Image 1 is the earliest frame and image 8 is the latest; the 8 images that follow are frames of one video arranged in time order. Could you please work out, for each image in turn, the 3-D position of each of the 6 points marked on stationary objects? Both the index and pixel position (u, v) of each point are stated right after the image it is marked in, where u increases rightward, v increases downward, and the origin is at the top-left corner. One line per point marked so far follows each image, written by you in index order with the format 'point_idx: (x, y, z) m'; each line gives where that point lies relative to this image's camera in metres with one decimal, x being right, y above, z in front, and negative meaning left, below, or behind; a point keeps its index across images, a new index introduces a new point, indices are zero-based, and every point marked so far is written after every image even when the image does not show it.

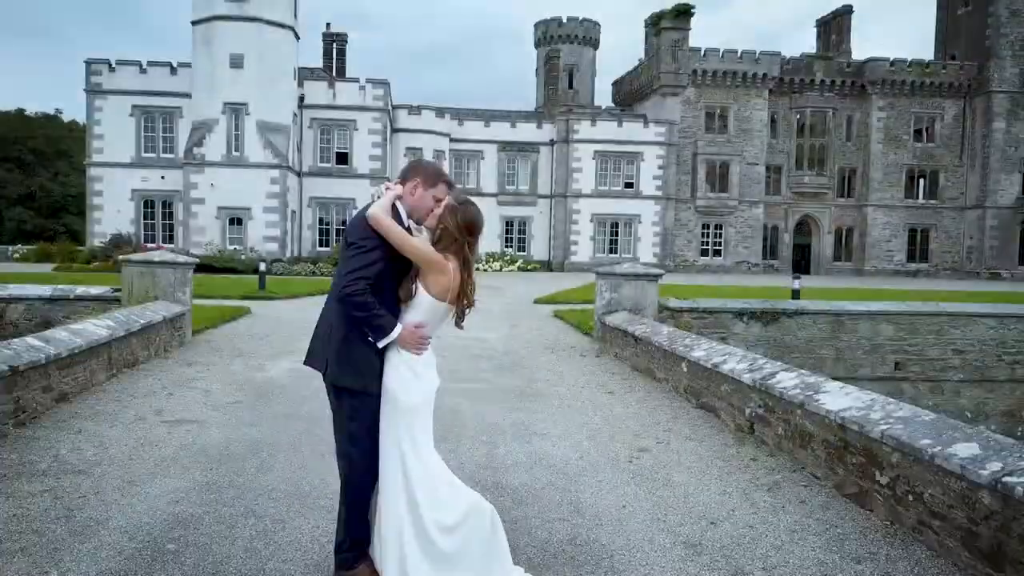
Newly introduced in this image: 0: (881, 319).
0: (+3.4, -0.2, +7.7) m
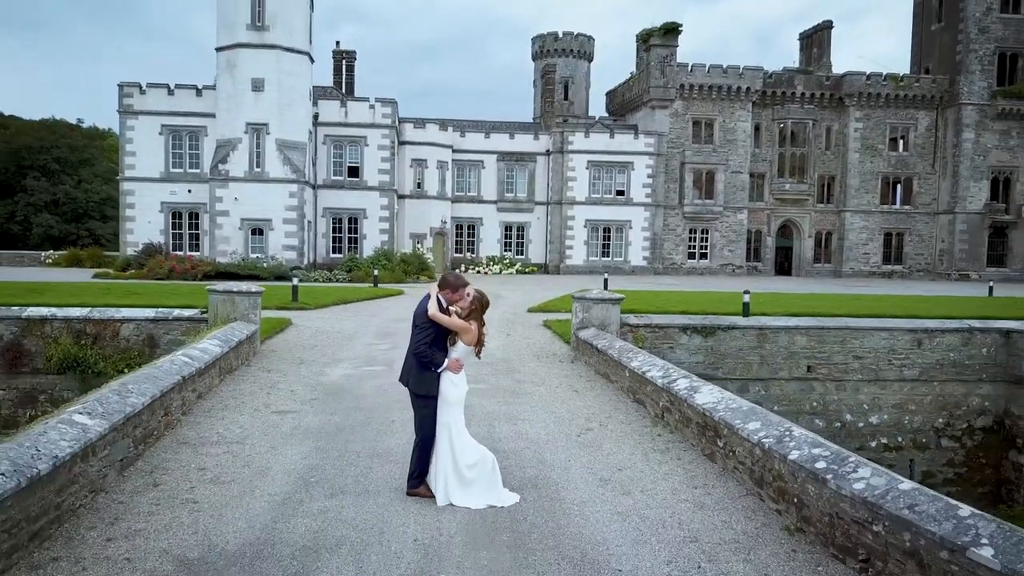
0: (+3.4, -0.5, +9.8) m
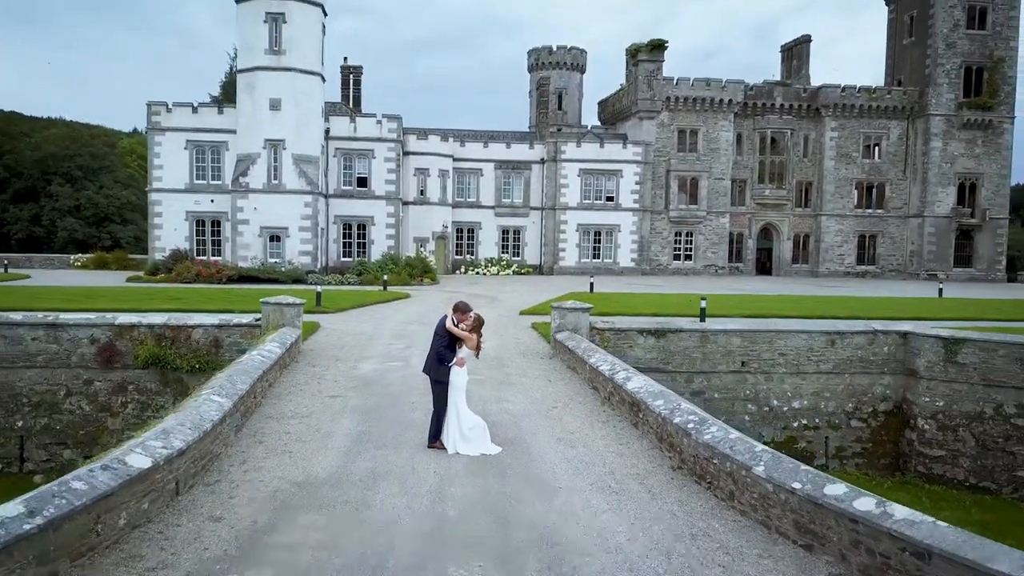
0: (+3.2, -0.6, +12.2) m
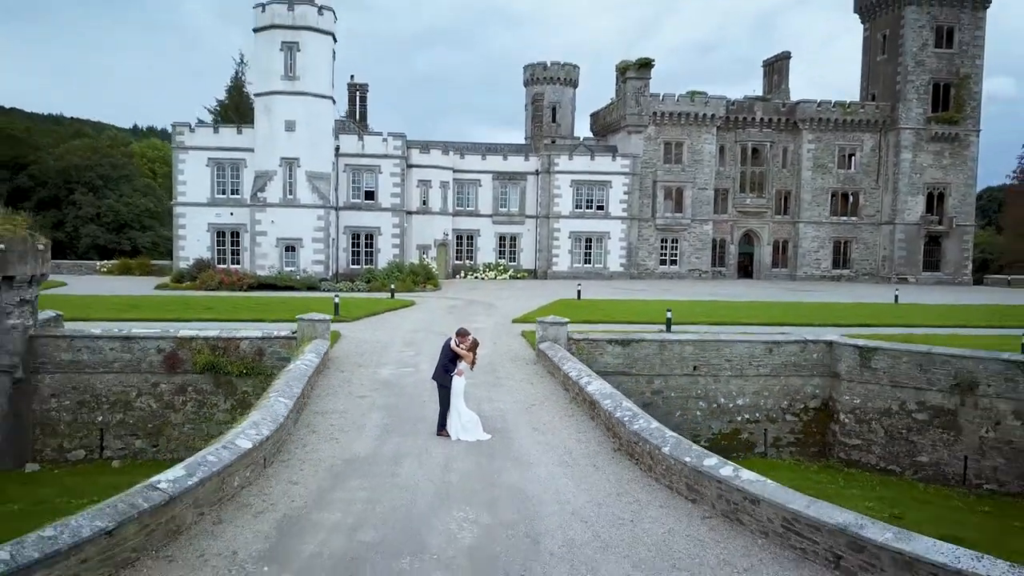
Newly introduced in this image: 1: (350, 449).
0: (+3.1, -0.9, +14.8) m
1: (-1.8, -1.7, +9.1) m
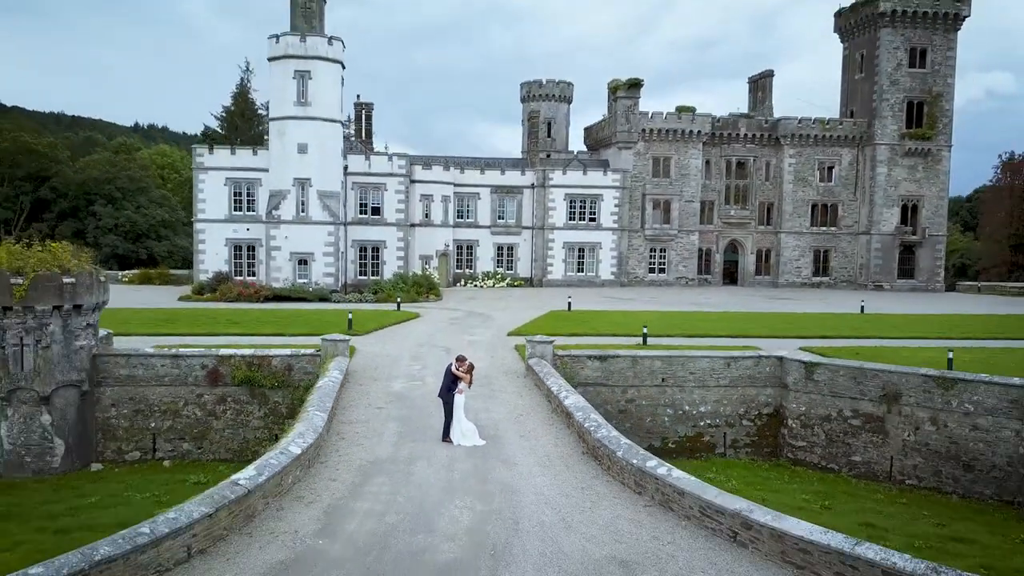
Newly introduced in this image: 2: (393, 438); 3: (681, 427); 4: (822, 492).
0: (+2.9, -1.4, +17.1) m
1: (-1.9, -2.2, +11.5) m
2: (-1.7, -2.2, +12.2) m
3: (+3.5, -2.9, +17.5) m
4: (+5.7, -3.8, +15.5) m
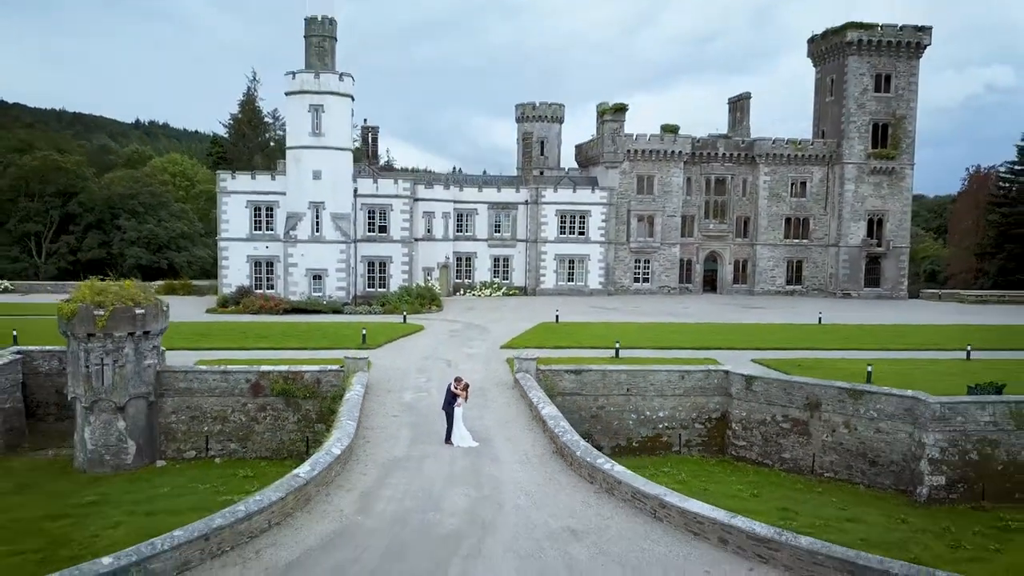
0: (+2.7, -2.1, +20.6) m
1: (-2.1, -2.9, +15.0) m
2: (-2.0, -2.9, +15.6) m
3: (+3.3, -3.5, +20.9) m
4: (+5.5, -4.4, +19.0) m
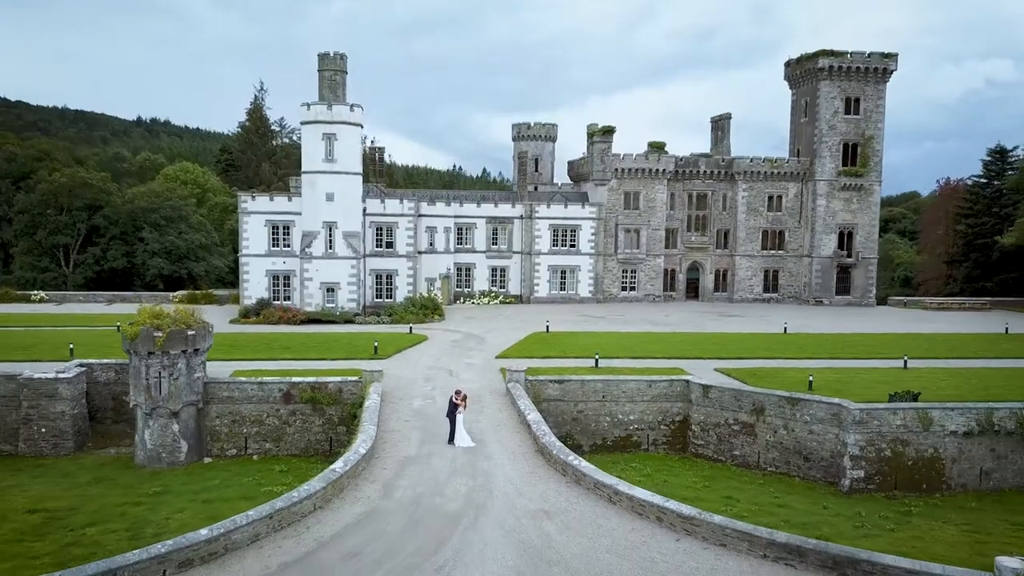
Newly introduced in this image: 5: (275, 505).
0: (+2.5, -2.7, +24.2) m
1: (-2.4, -3.6, +18.6) m
2: (-2.2, -3.5, +19.2) m
3: (+3.1, -4.2, +24.5) m
4: (+5.3, -5.1, +22.6) m
5: (-4.1, -3.7, +14.4) m
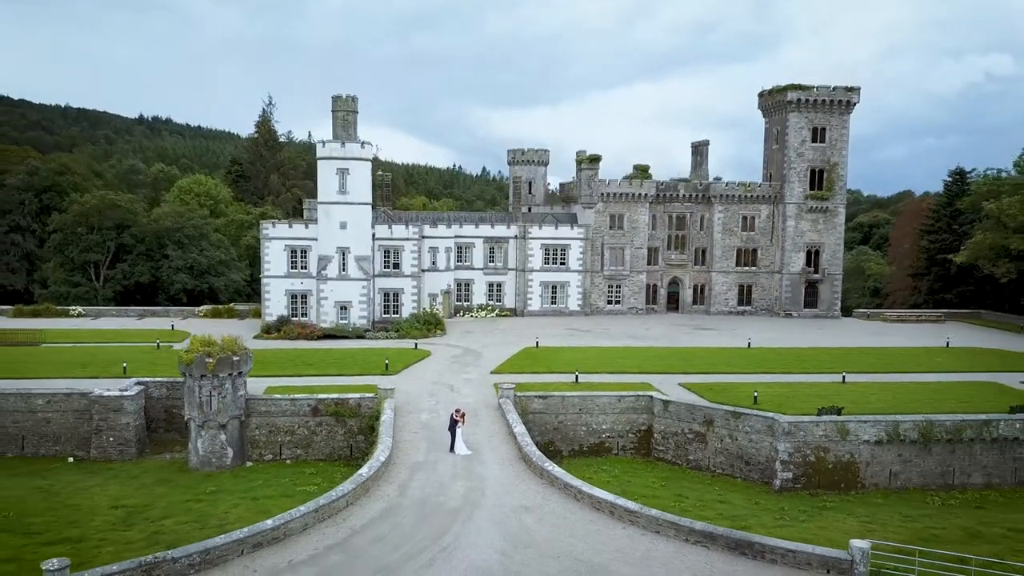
0: (+2.2, -3.8, +28.8) m
1: (-2.7, -4.7, +23.1) m
2: (-2.5, -4.6, +23.8) m
3: (+2.8, -5.2, +29.1) m
4: (+5.0, -6.1, +27.2) m
5: (-4.4, -4.8, +18.9) m
